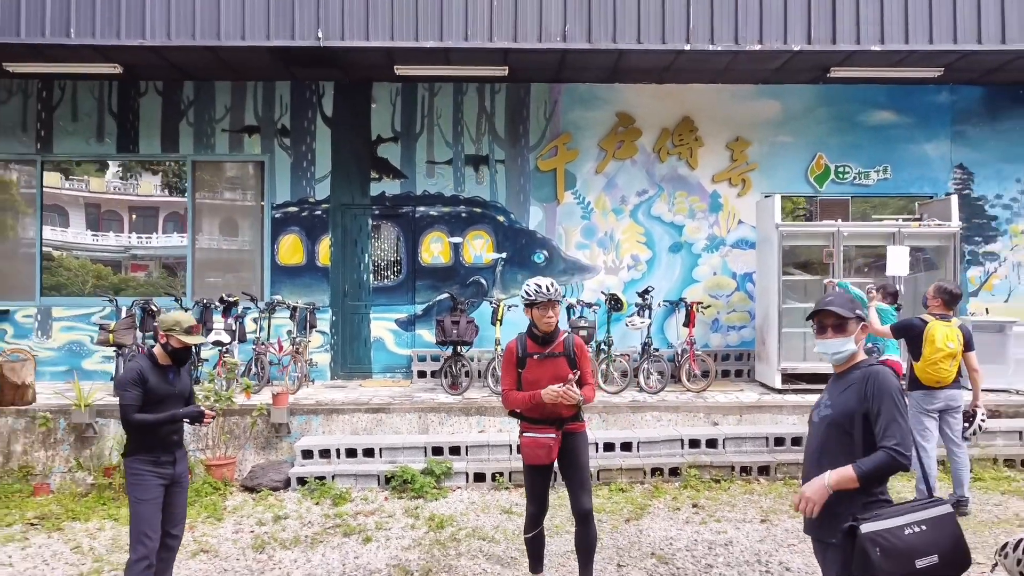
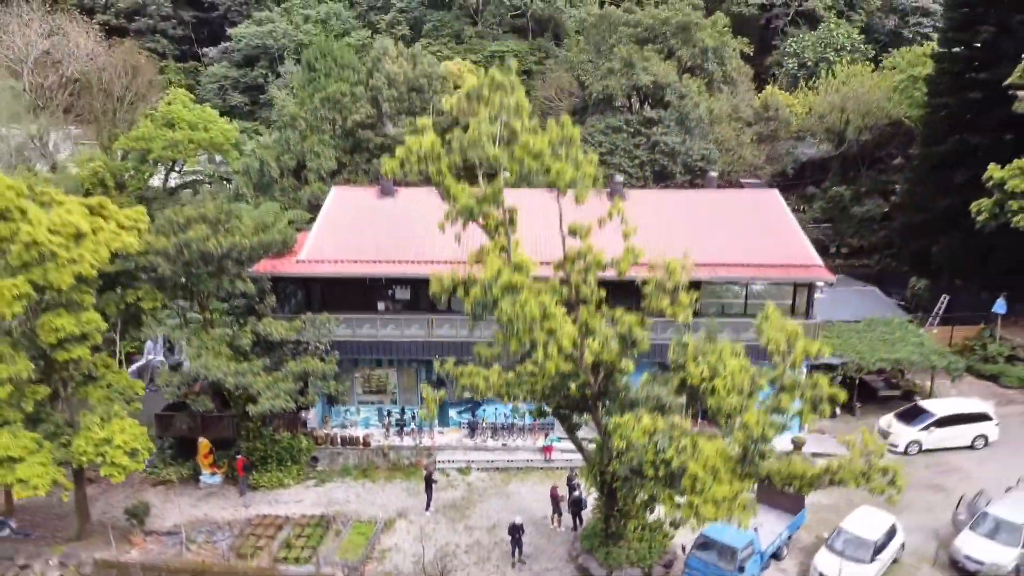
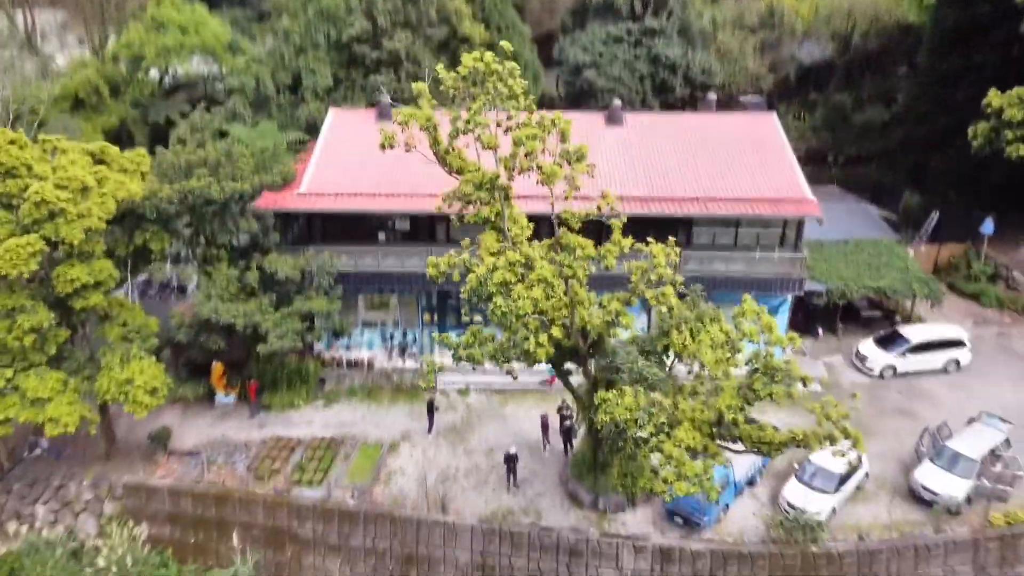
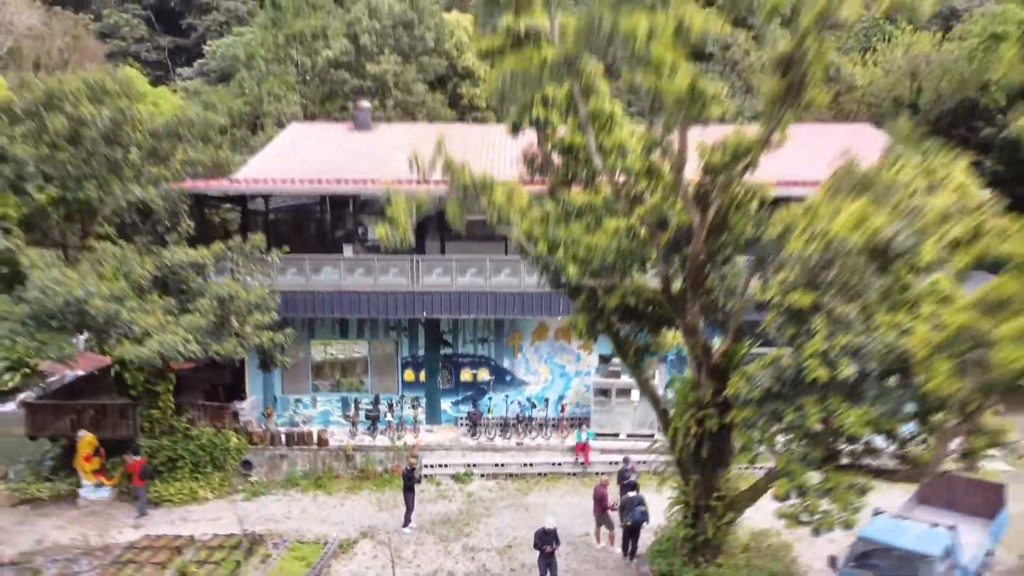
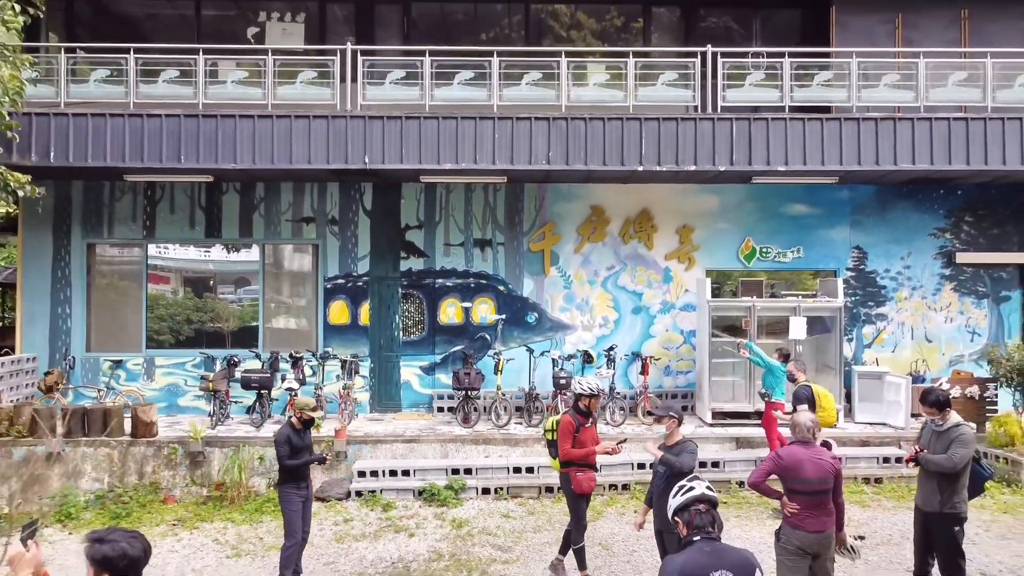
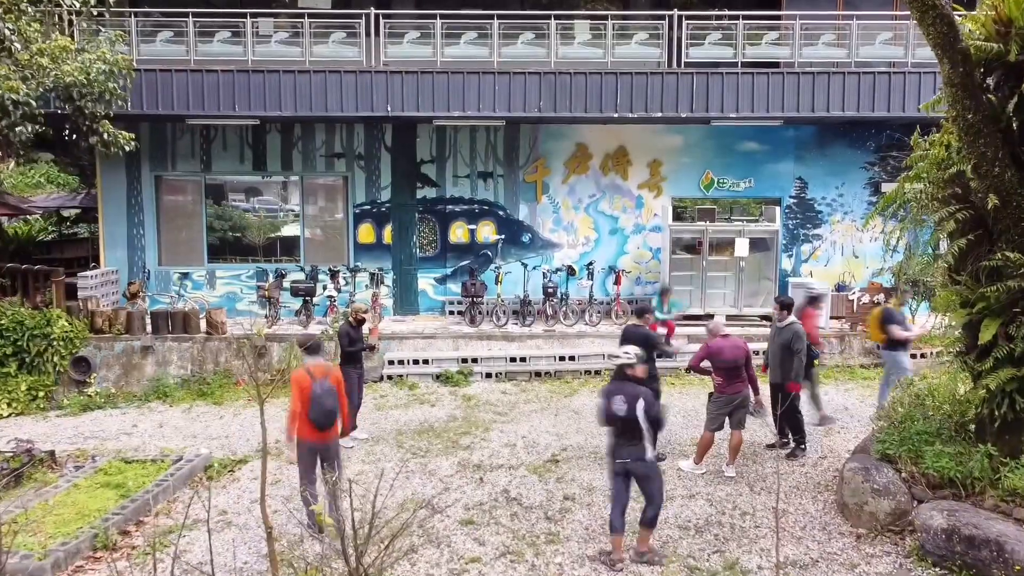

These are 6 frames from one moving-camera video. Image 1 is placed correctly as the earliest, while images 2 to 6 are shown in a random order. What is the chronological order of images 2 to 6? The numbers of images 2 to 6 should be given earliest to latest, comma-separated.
5, 6, 4, 2, 3
